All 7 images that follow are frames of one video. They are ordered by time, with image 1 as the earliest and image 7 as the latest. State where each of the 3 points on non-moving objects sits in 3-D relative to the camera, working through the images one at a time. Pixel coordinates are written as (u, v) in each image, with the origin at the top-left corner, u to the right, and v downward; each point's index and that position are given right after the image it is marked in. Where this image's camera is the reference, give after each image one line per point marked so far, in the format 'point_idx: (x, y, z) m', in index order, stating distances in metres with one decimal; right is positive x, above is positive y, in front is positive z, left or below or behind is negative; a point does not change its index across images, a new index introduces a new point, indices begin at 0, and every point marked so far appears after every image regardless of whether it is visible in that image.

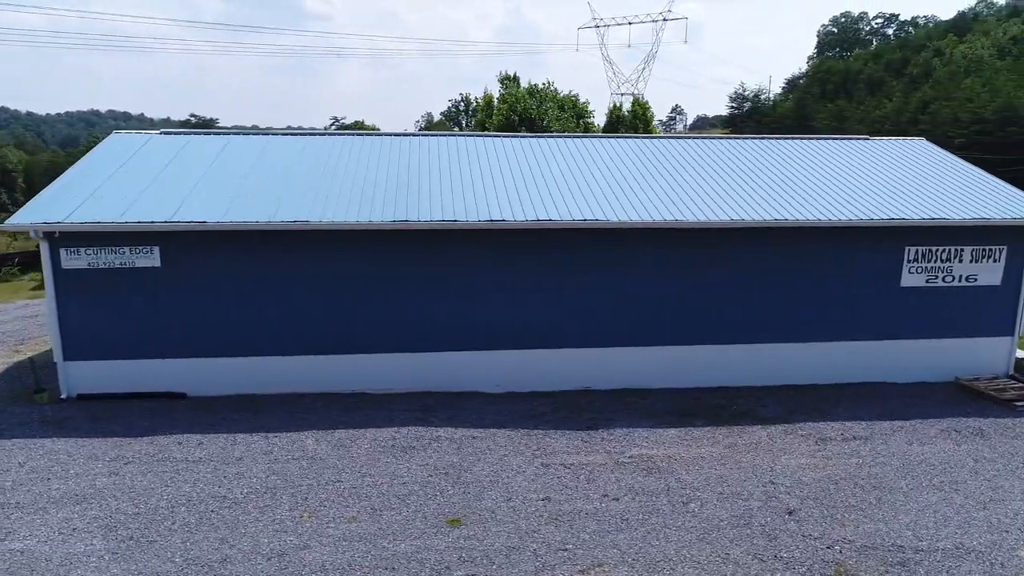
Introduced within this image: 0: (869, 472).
0: (+4.2, -2.1, +8.3) m
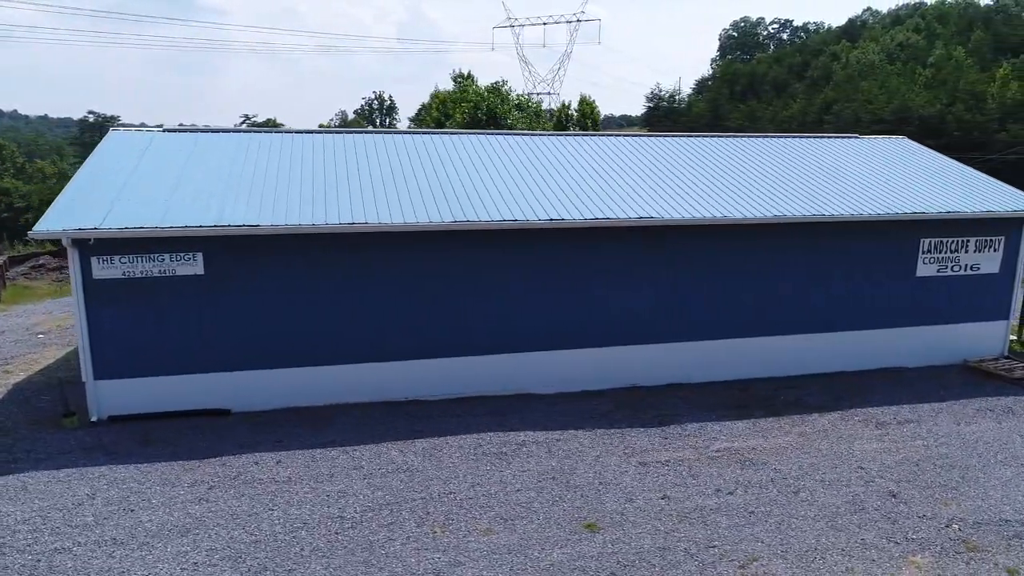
0: (+5.2, -2.0, +8.8) m
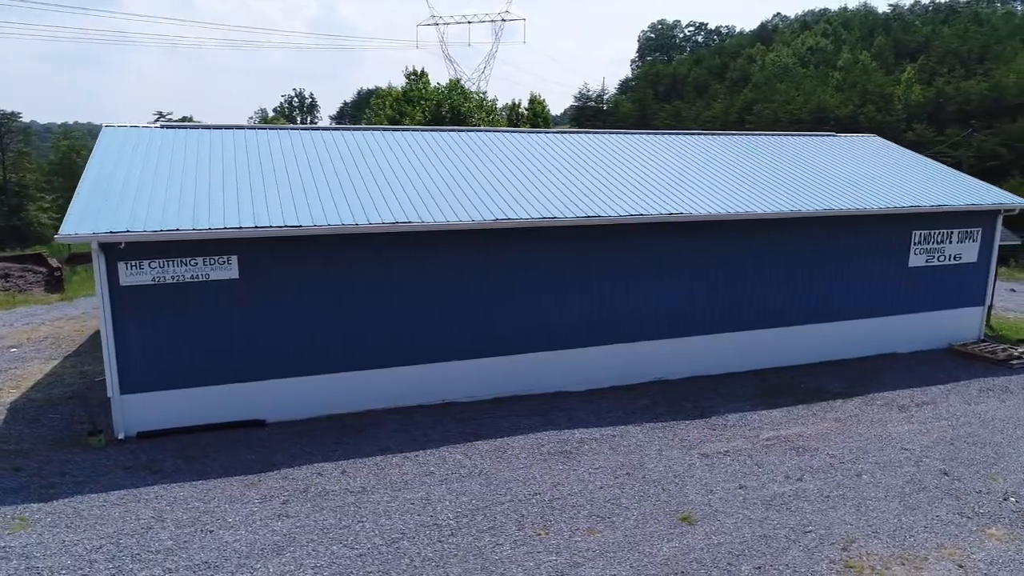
0: (+5.9, -1.8, +9.3) m
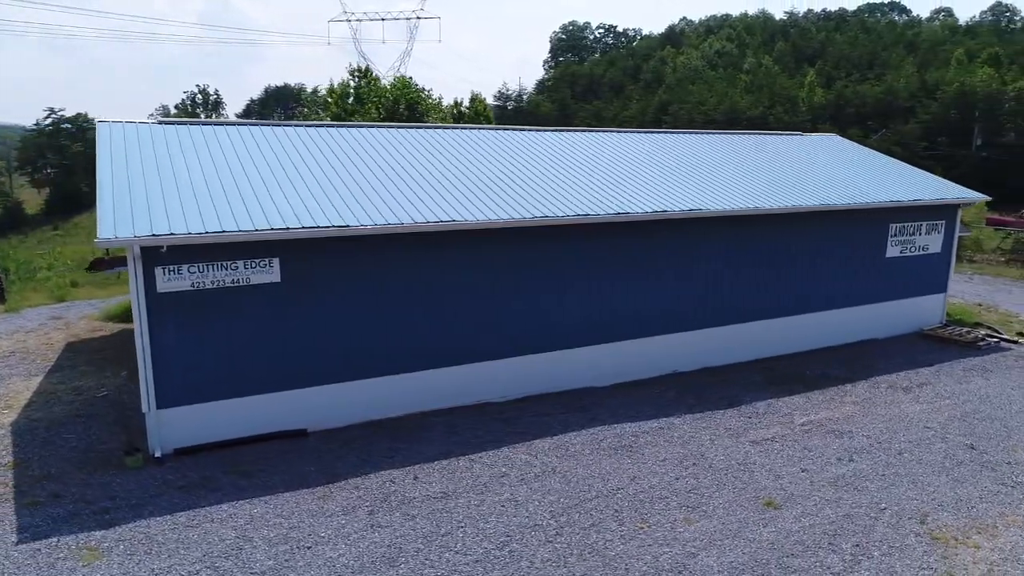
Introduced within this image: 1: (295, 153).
0: (+6.4, -1.7, +10.1) m
1: (-3.3, +2.1, +11.0) m
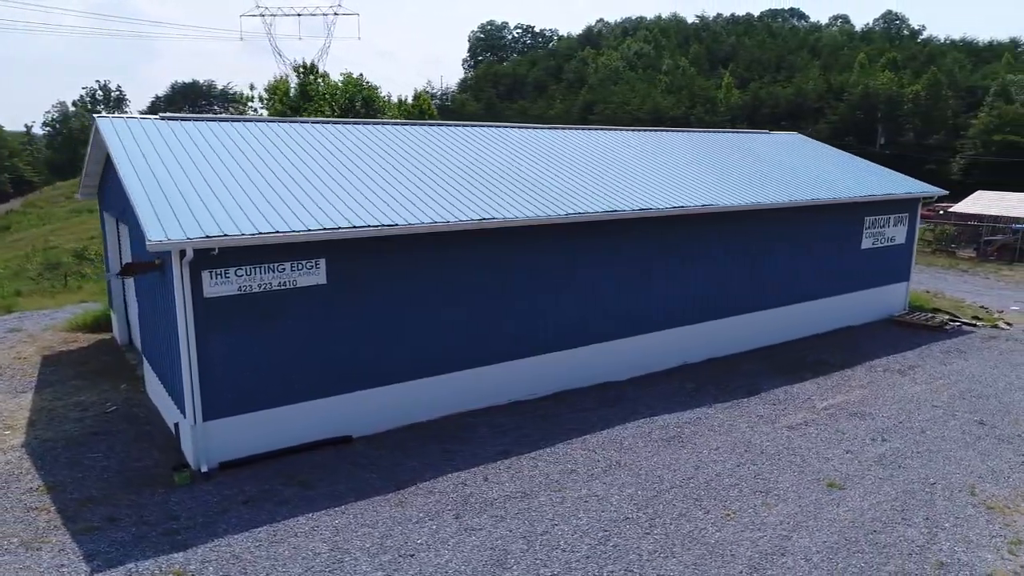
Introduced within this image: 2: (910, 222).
0: (+6.8, -1.5, +10.8) m
1: (-3.1, +2.0, +10.6) m
2: (+8.5, +1.4, +15.4) m
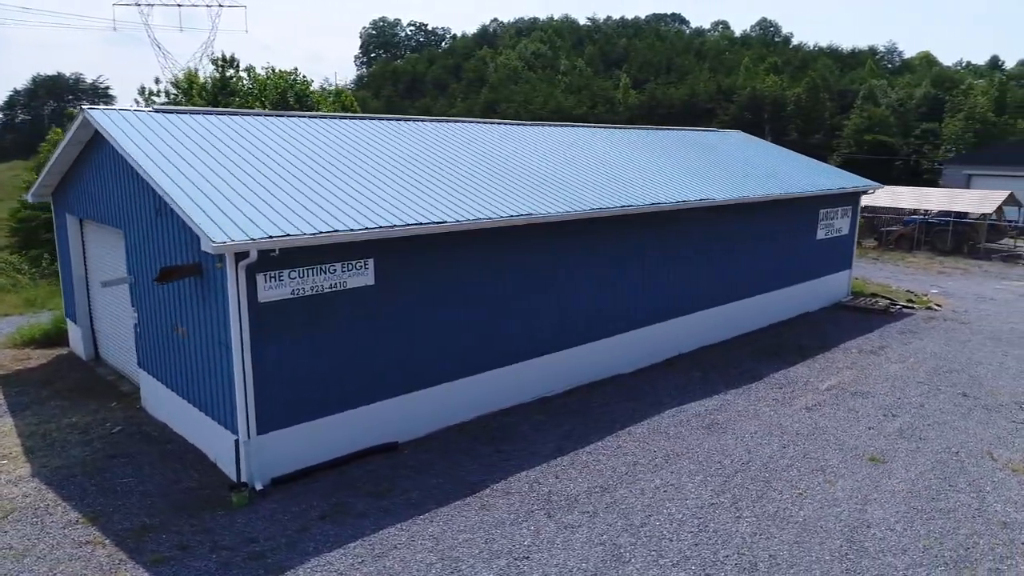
0: (+6.9, -1.2, +11.8) m
1: (-2.9, +2.0, +10.1) m
2: (+7.8, +1.7, +16.6) m
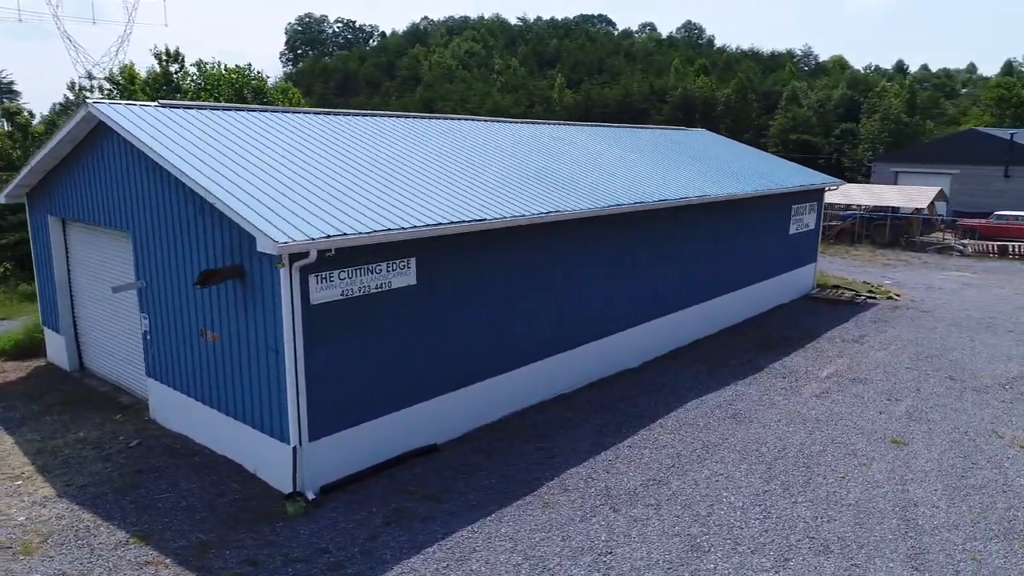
0: (+6.9, -1.1, +12.5) m
1: (-2.7, +2.0, +9.8) m
2: (+7.3, +1.9, +17.3) m
